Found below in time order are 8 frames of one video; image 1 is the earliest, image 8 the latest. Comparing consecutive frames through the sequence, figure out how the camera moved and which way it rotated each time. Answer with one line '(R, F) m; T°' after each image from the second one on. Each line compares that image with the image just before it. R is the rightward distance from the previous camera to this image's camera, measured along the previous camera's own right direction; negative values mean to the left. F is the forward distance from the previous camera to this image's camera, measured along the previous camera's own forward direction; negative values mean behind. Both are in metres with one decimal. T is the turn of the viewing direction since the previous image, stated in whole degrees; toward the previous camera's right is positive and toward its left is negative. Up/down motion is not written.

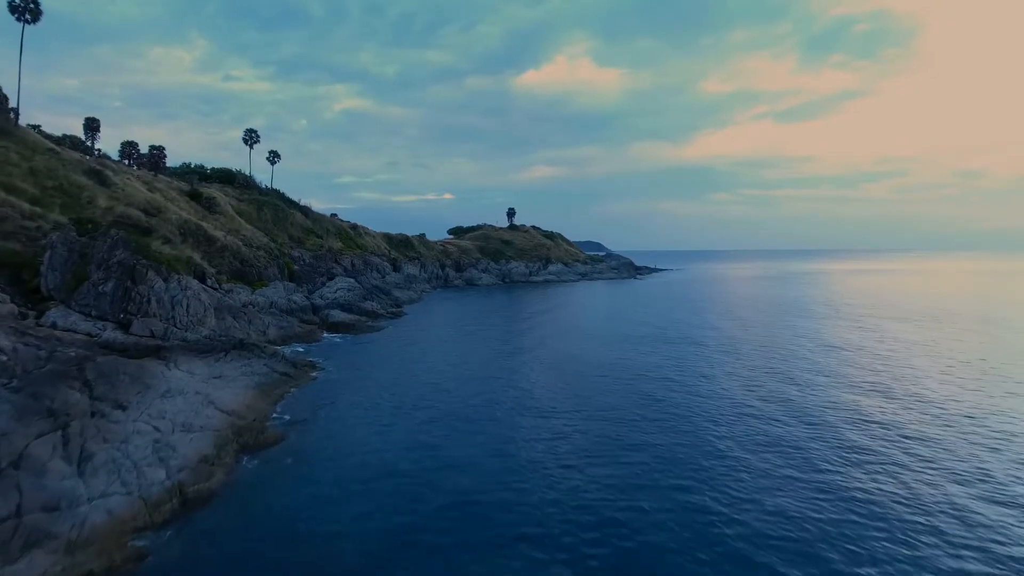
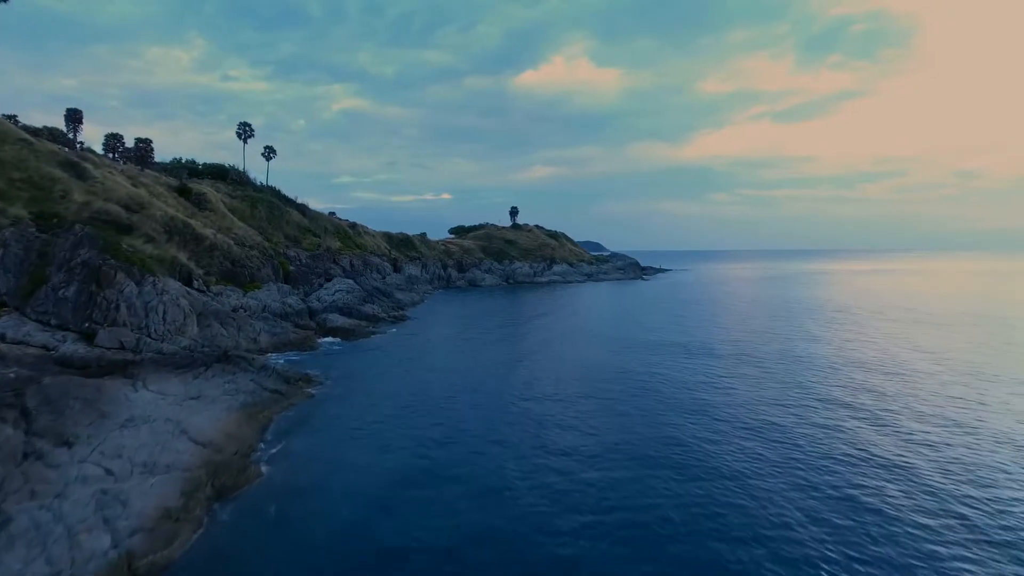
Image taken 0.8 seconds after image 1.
(-1.1, +4.3) m; 0°
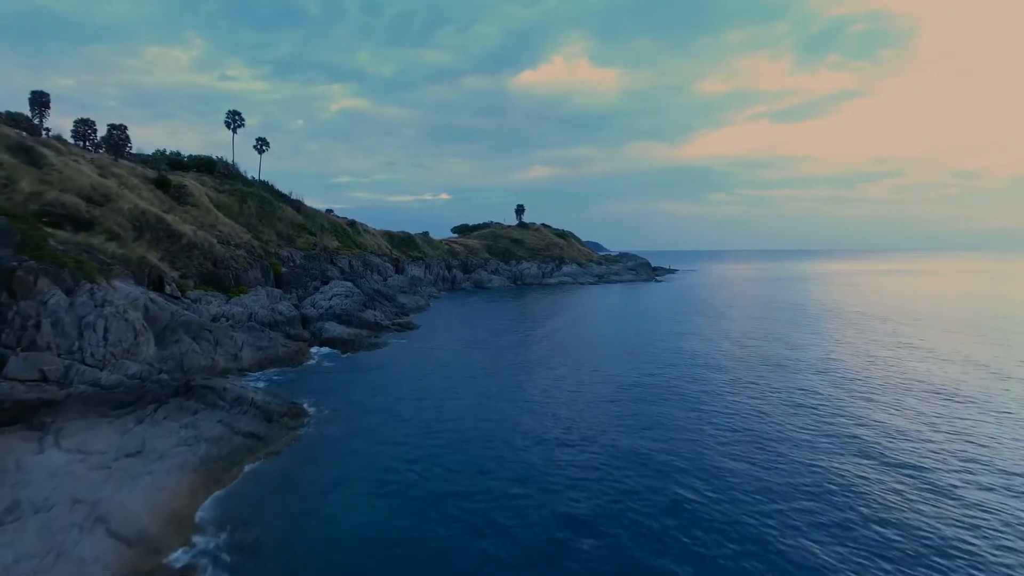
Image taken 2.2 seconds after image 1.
(-1.8, +7.2) m; 0°
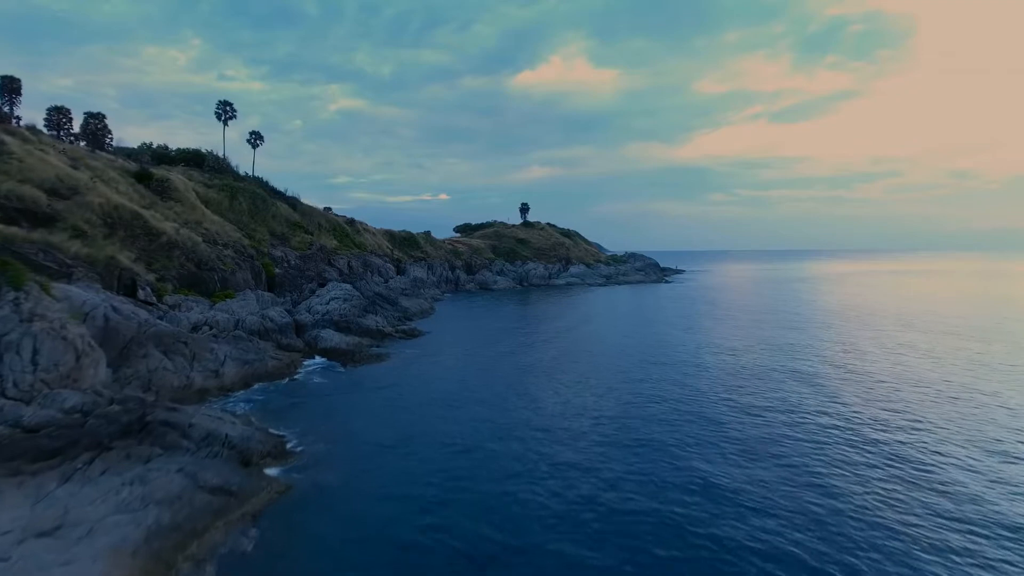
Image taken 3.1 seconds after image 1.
(-1.3, +5.1) m; 0°
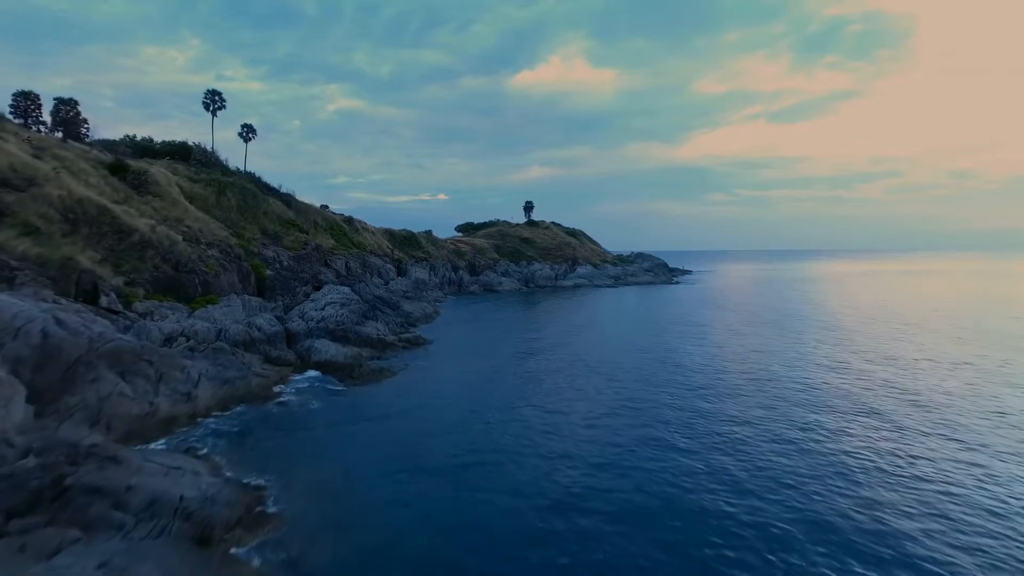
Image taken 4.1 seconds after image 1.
(-1.2, +5.1) m; 0°
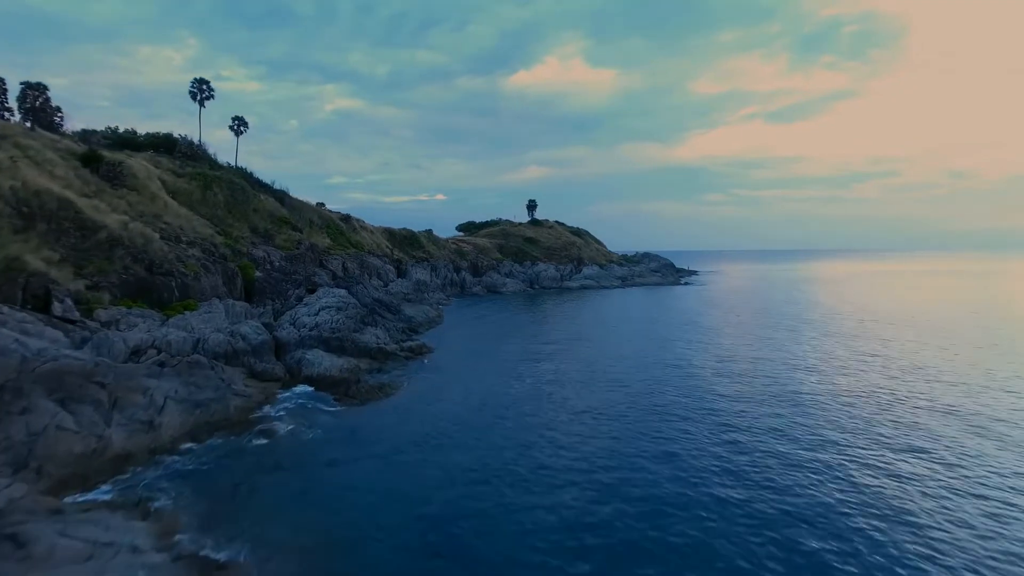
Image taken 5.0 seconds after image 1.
(-1.0, +4.6) m; 0°
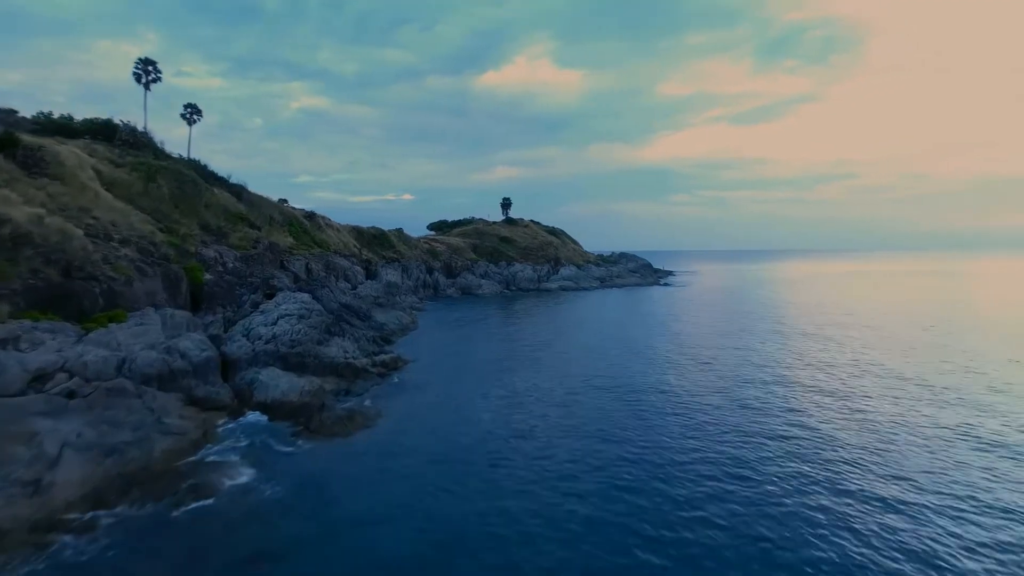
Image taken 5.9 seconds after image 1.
(-1.1, +5.2) m; +3°
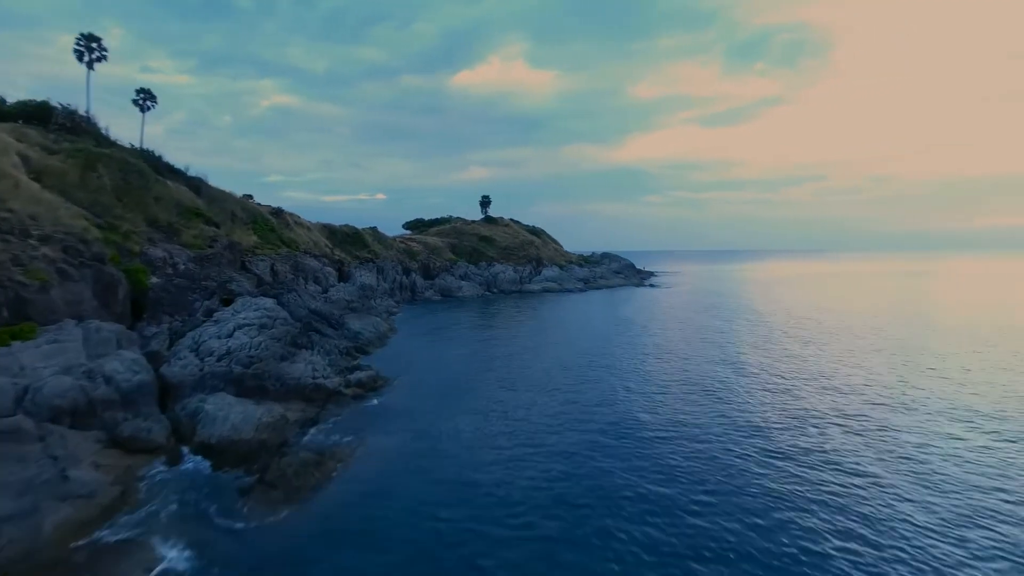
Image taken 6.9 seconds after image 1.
(-1.2, +5.3) m; +2°
